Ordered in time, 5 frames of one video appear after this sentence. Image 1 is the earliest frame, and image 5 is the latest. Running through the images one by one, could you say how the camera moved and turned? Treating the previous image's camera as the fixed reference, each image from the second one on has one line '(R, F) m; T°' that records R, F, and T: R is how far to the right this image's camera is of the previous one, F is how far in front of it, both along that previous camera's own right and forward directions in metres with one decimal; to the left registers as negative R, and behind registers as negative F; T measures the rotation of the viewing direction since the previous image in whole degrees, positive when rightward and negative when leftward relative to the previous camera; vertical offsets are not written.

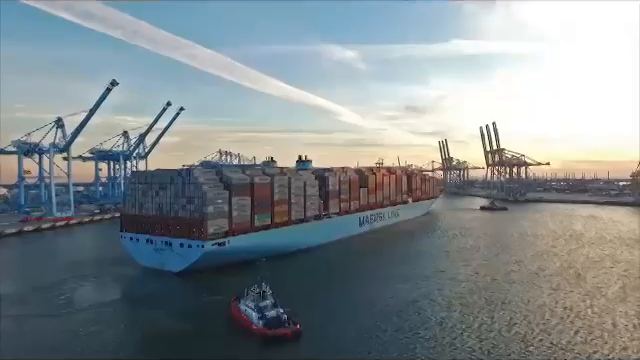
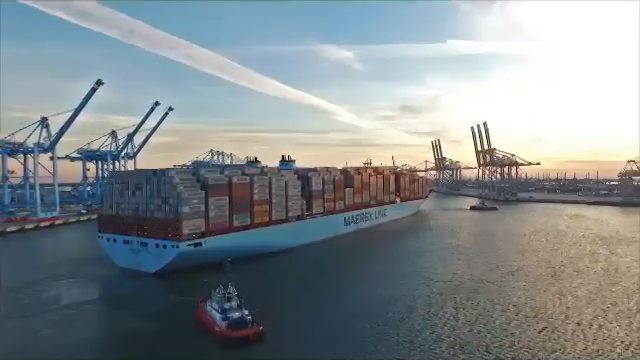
(+0.9, +0.1) m; 0°
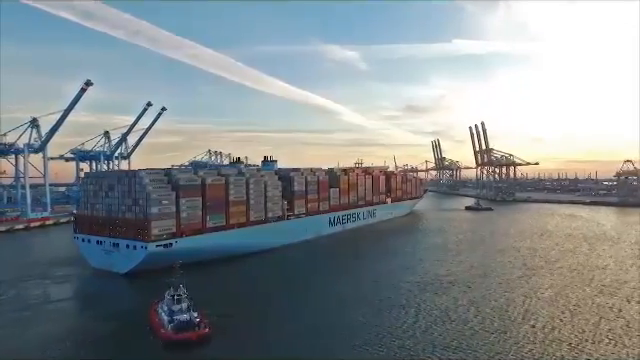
(+1.5, +0.1) m; -1°
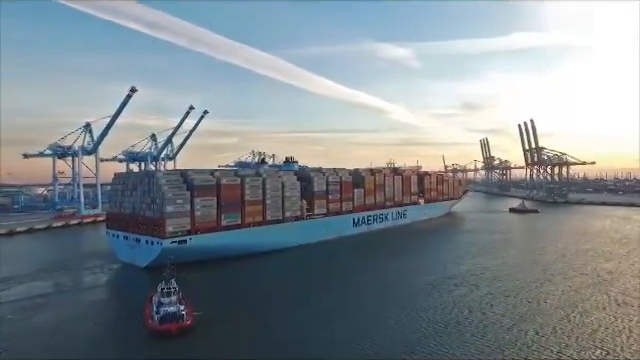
(+2.3, -0.4) m; -7°
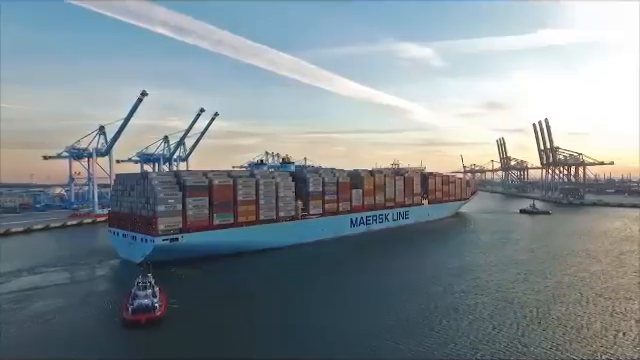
(+1.8, -0.6) m; -3°
